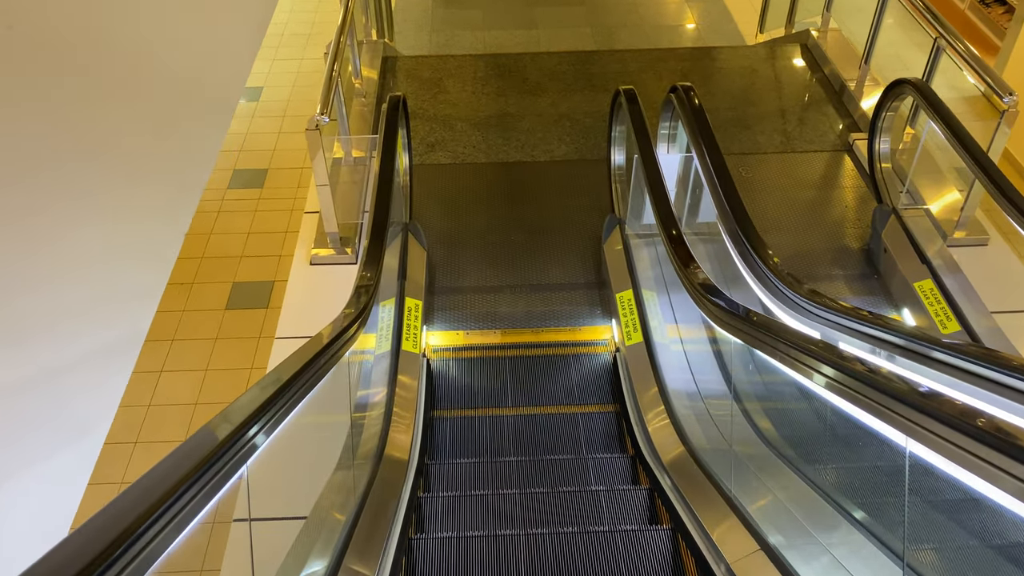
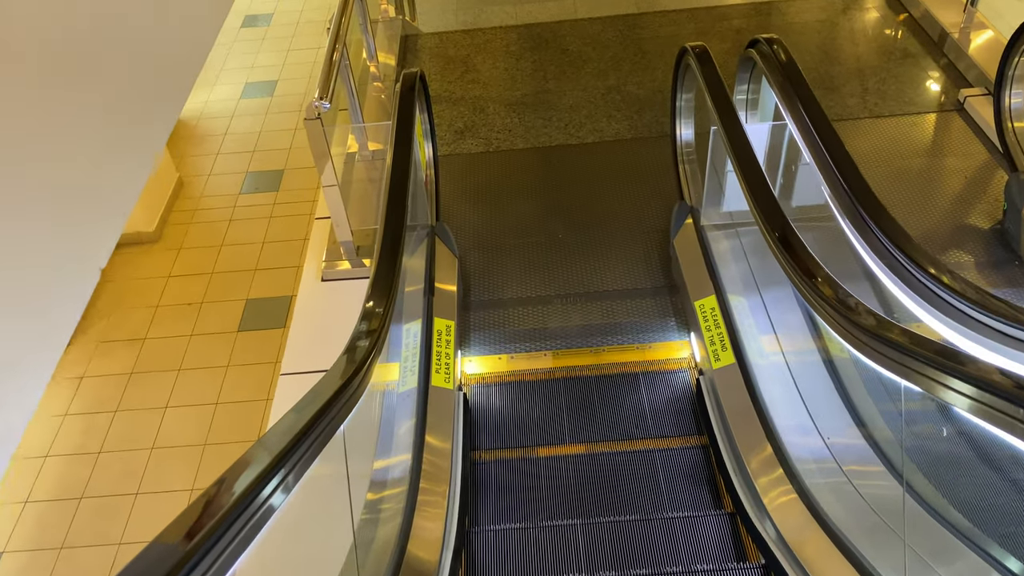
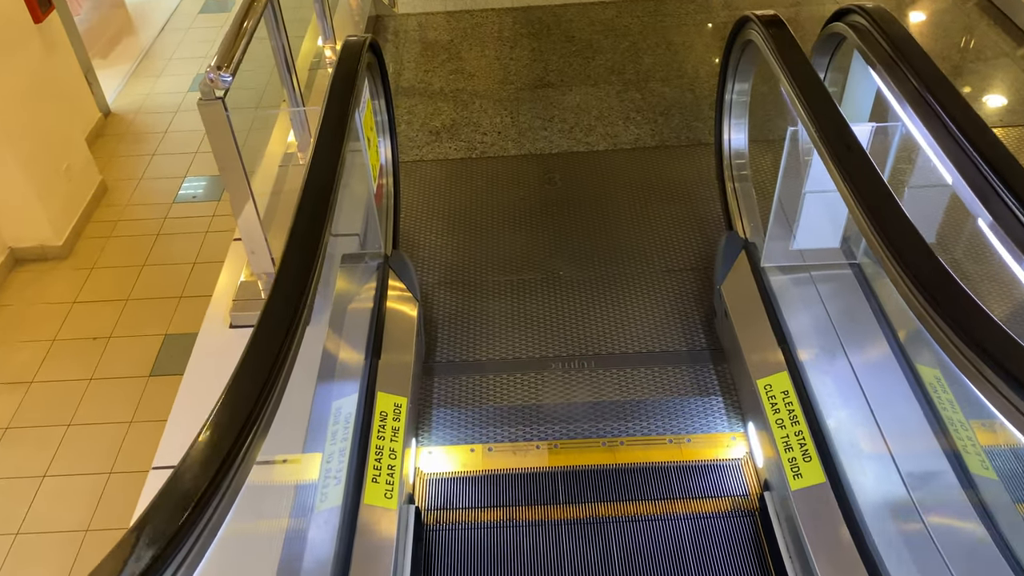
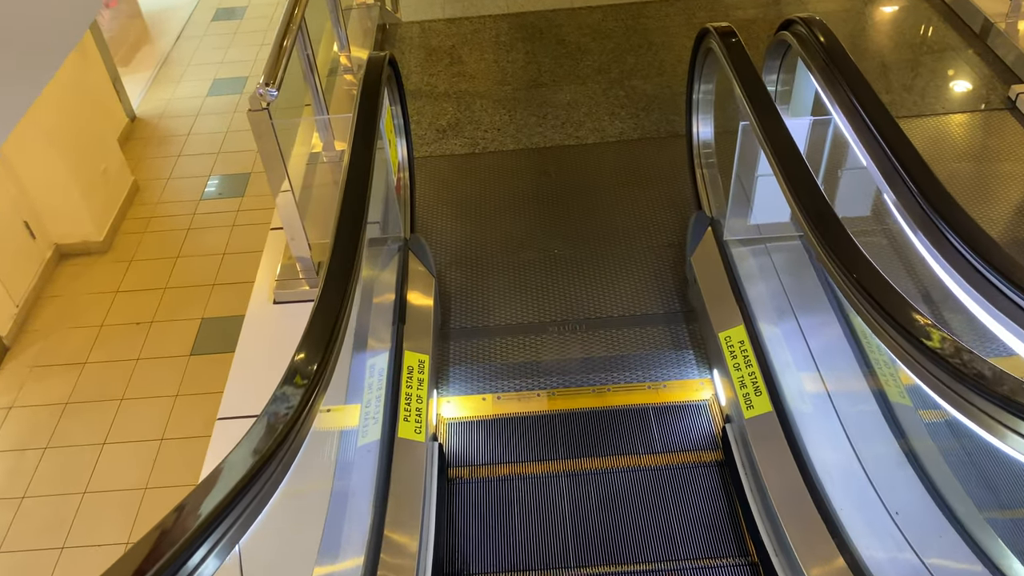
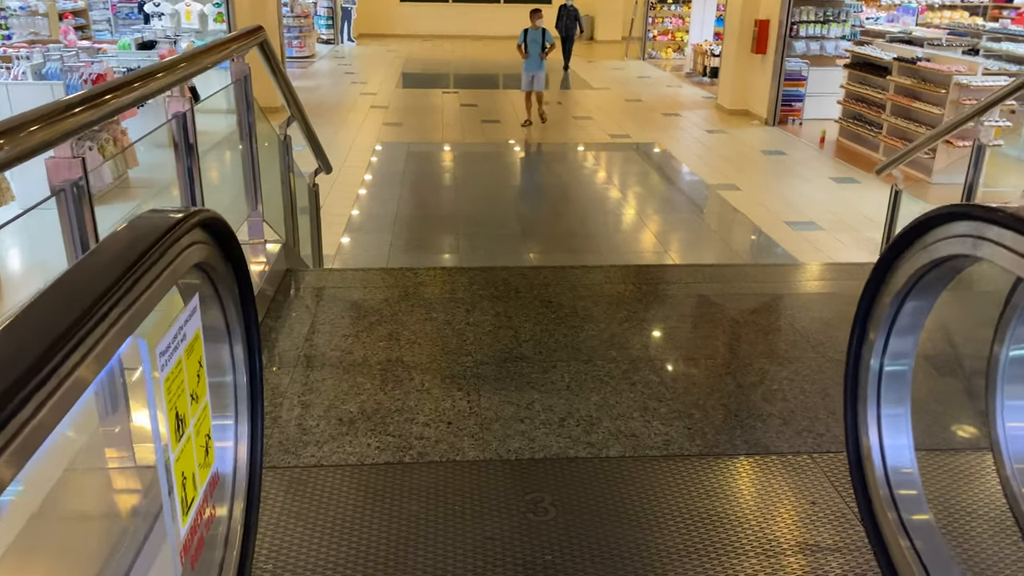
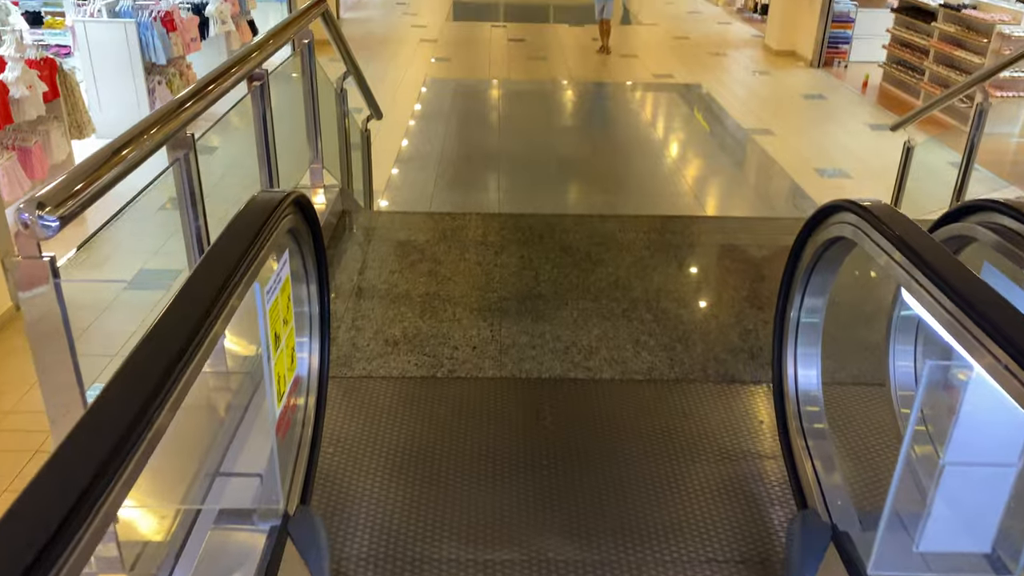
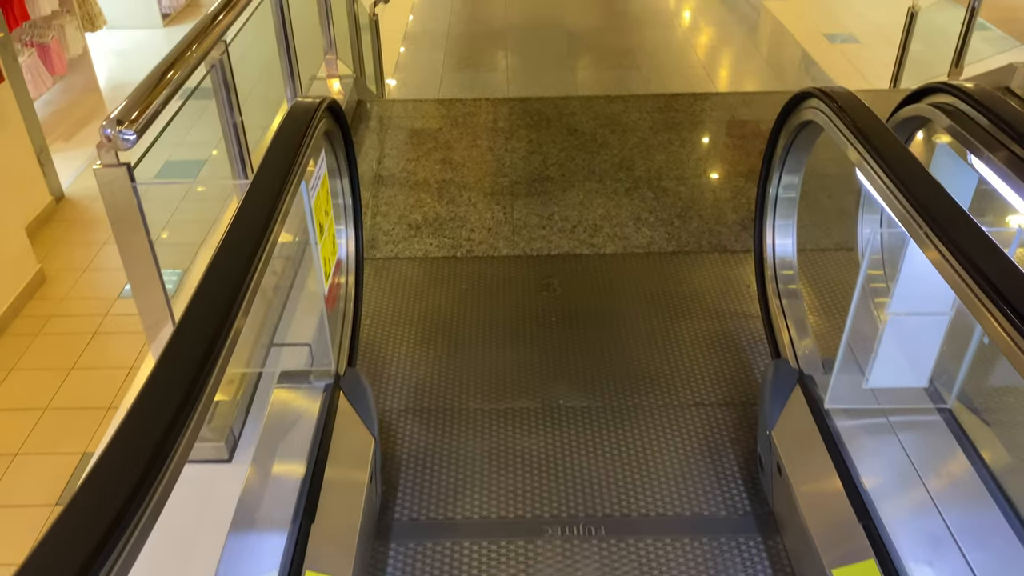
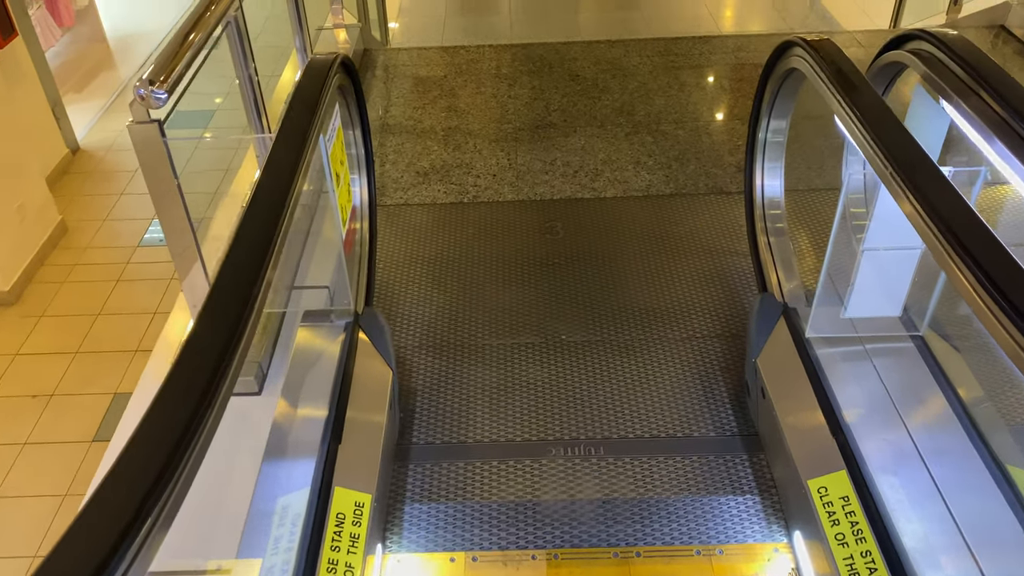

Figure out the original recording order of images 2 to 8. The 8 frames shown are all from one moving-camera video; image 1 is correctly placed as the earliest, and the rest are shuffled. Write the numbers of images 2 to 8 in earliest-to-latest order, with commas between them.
2, 4, 3, 8, 7, 6, 5
